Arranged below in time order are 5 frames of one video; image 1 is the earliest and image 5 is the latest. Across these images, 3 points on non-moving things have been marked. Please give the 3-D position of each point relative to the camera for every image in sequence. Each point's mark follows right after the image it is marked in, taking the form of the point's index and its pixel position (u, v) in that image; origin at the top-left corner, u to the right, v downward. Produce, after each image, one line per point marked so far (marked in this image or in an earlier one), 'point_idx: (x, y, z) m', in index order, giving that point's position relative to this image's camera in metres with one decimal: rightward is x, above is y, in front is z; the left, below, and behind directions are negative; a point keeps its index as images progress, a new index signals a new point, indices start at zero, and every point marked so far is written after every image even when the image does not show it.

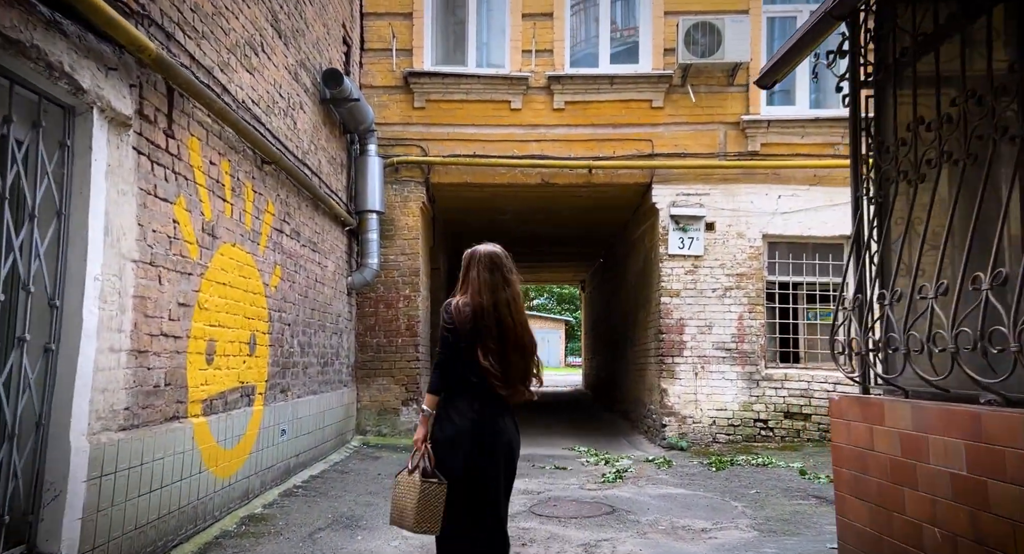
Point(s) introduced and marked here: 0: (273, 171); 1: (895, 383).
0: (-1.9, +0.8, +5.4) m
1: (+1.8, -0.5, +3.2) m
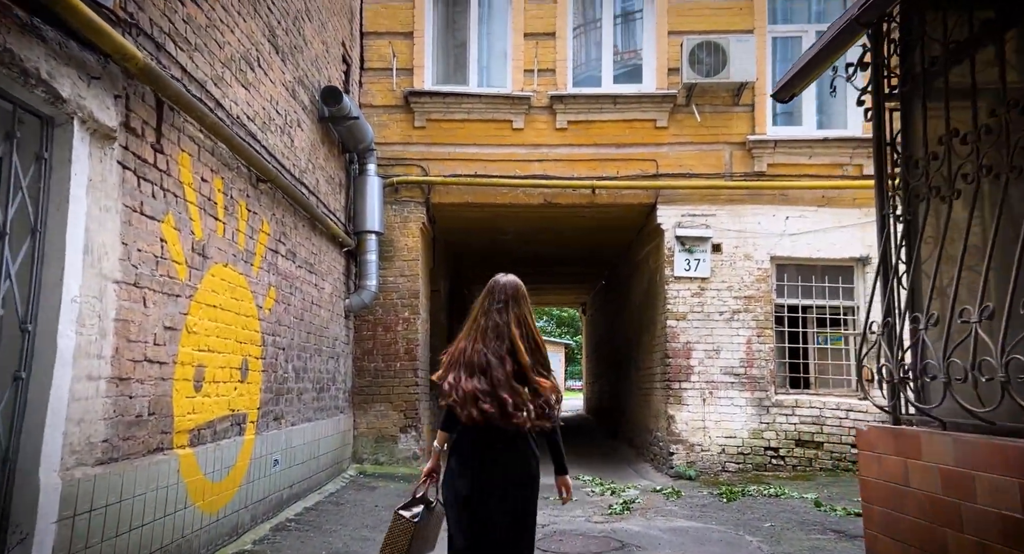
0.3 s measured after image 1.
0: (-1.8, +0.7, +5.2) m
1: (+1.8, -0.6, +3.0) m
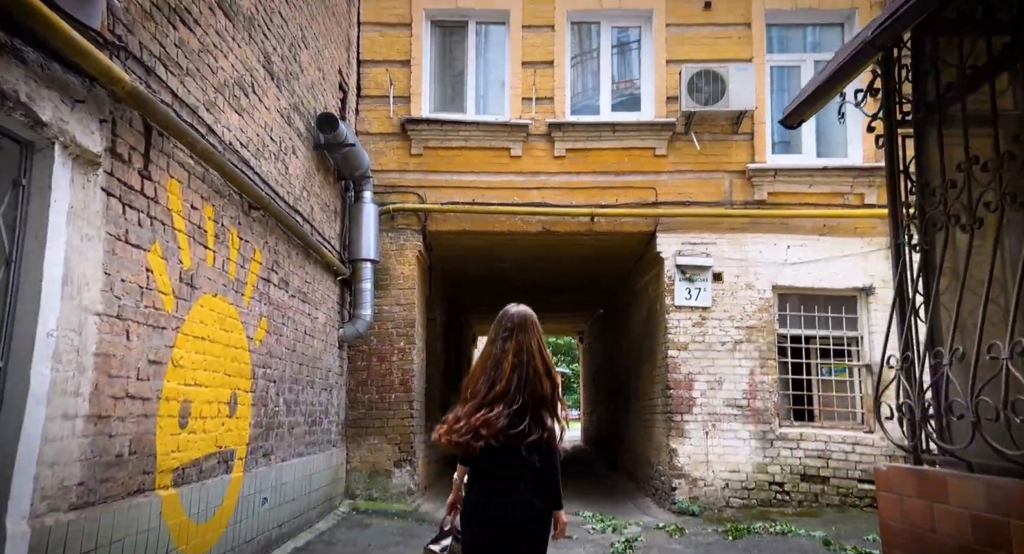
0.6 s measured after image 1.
0: (-1.8, +0.4, +5.1) m
1: (+1.8, -0.7, +2.8) m
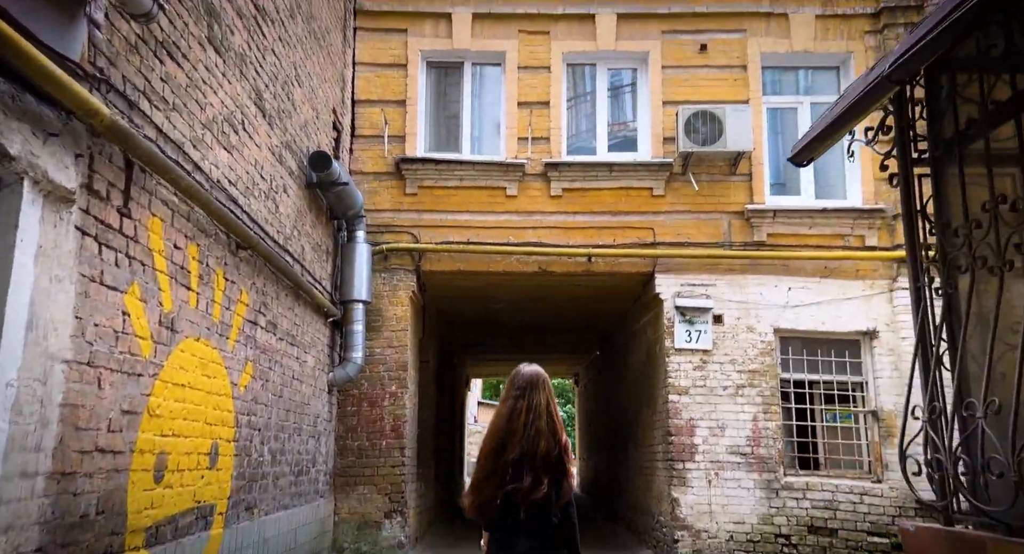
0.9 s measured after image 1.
0: (-1.9, +0.1, +4.9) m
1: (+1.8, -0.9, +2.6) m
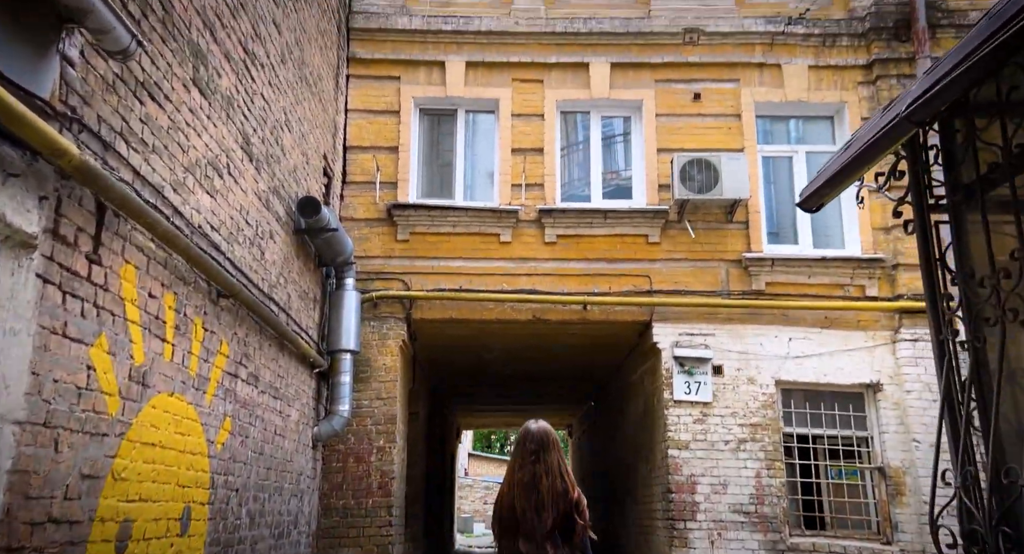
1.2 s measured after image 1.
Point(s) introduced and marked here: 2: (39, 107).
0: (-1.9, -0.2, +4.6) m
1: (+1.8, -1.1, +2.4) m
2: (-1.8, +0.6, +2.6) m
